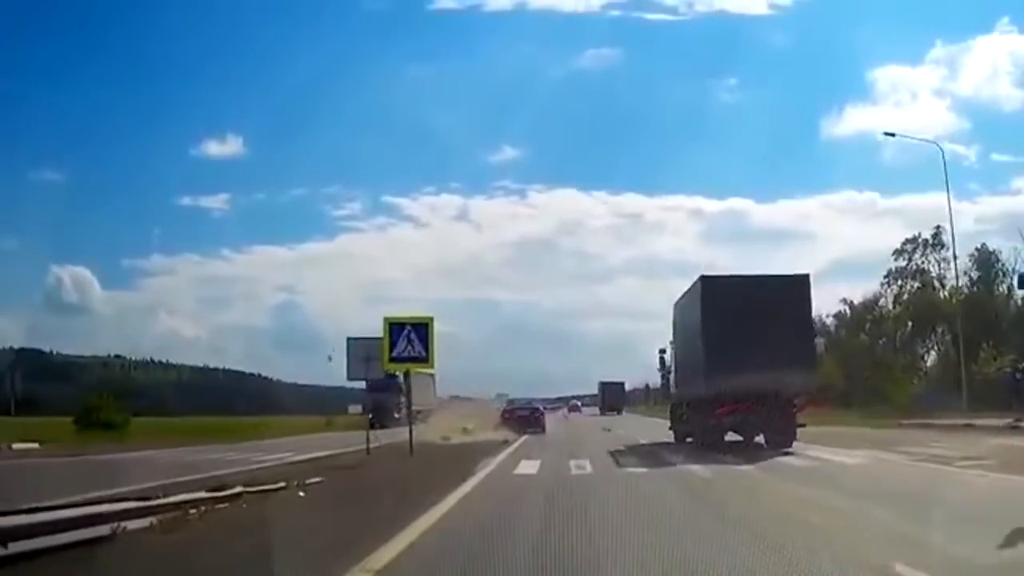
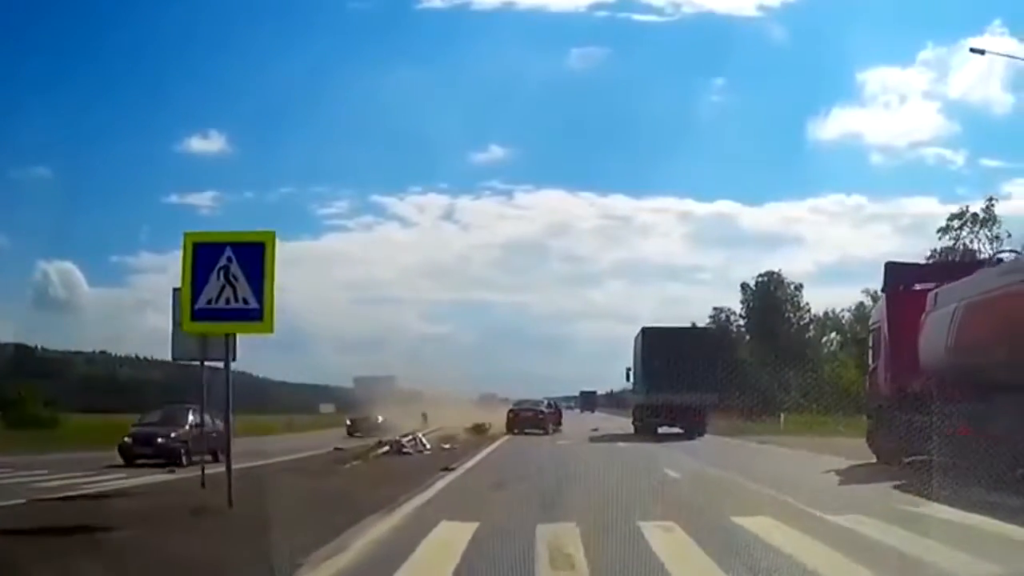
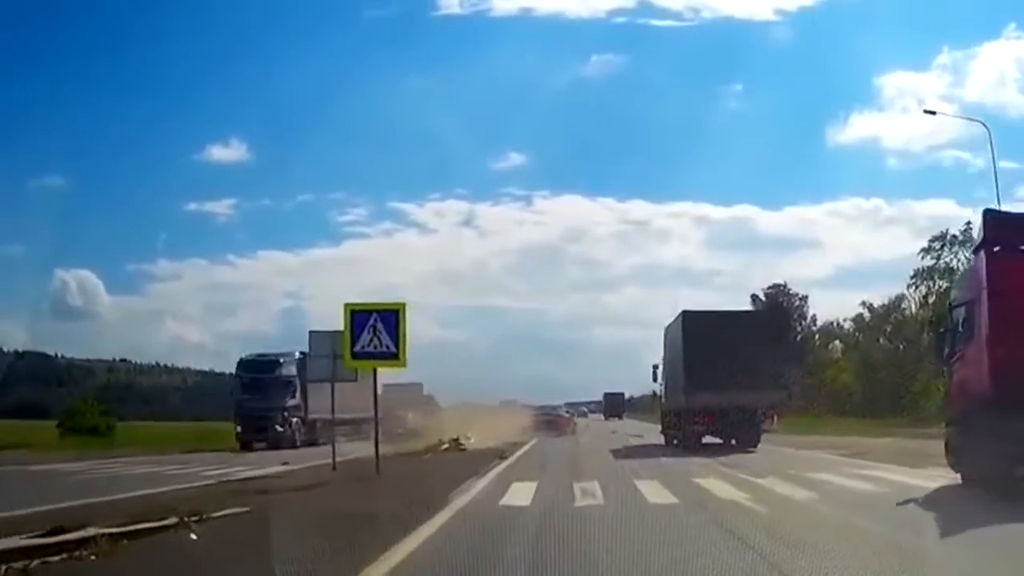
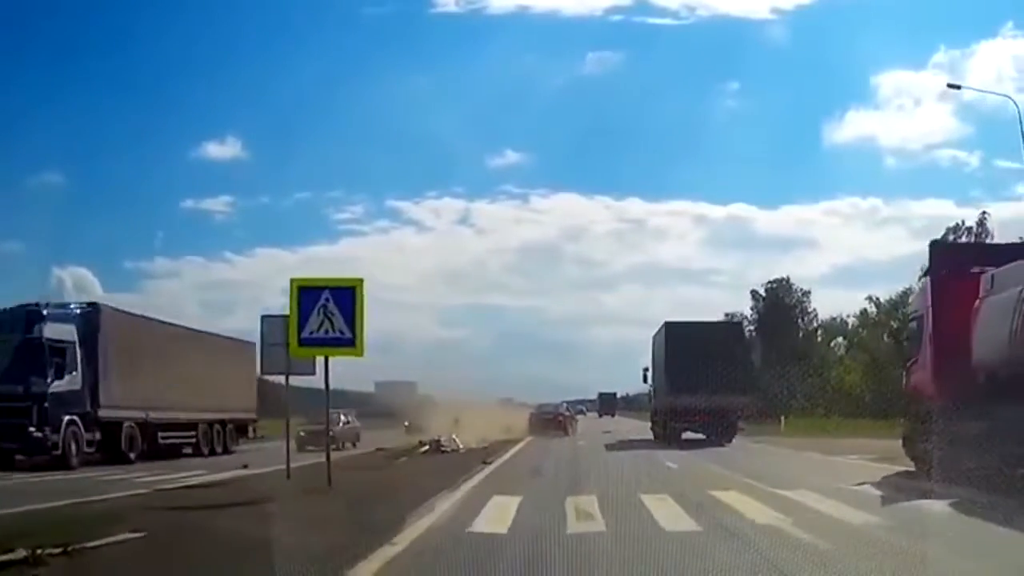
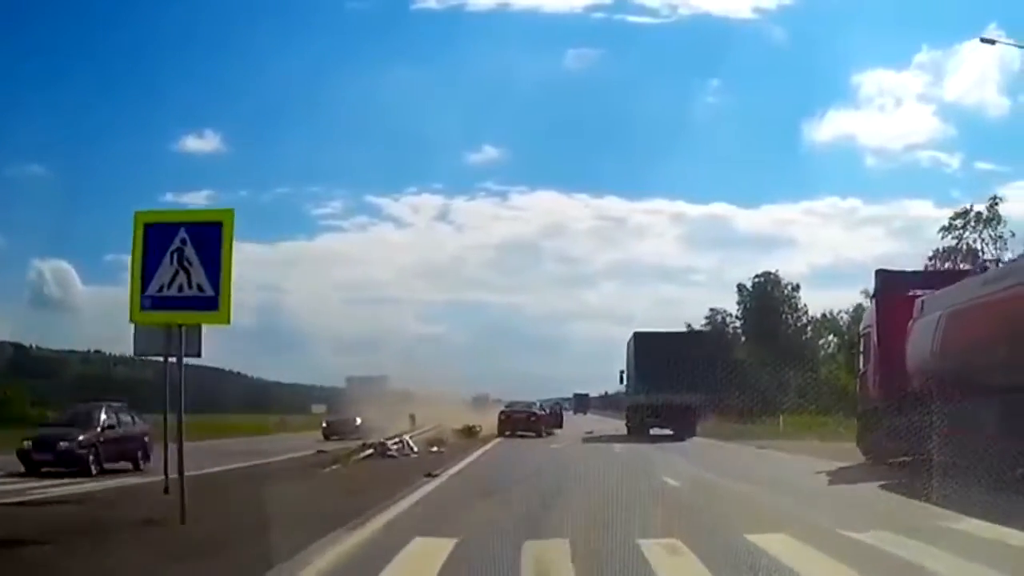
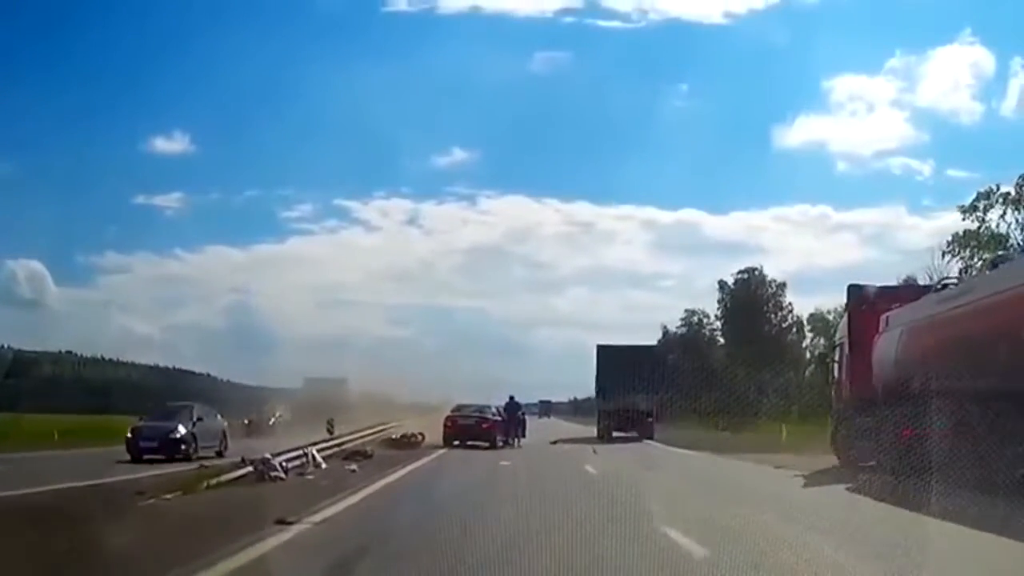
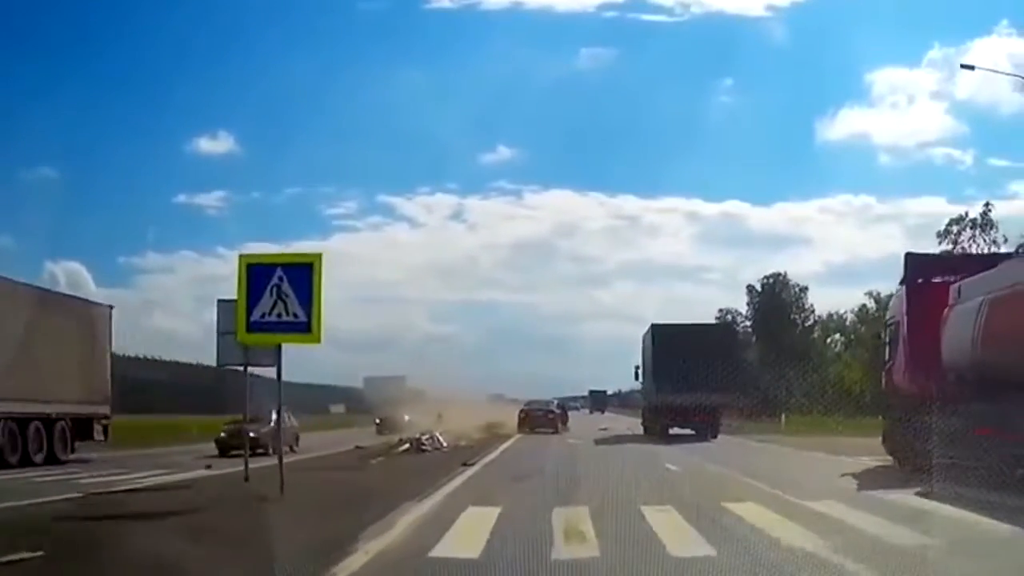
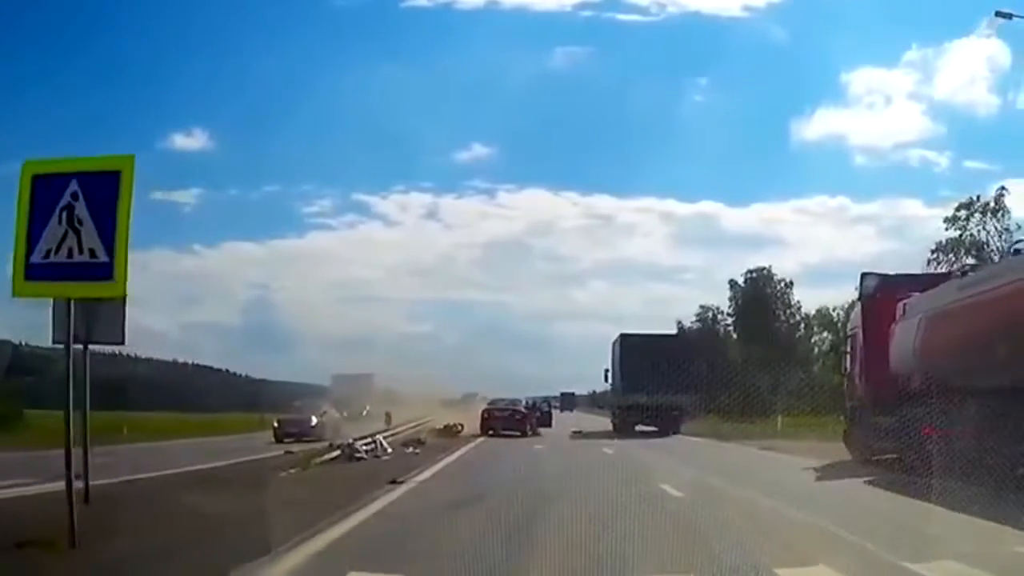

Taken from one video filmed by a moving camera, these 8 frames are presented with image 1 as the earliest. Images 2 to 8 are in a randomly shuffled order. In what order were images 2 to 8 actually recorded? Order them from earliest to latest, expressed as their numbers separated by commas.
3, 4, 7, 2, 5, 8, 6
